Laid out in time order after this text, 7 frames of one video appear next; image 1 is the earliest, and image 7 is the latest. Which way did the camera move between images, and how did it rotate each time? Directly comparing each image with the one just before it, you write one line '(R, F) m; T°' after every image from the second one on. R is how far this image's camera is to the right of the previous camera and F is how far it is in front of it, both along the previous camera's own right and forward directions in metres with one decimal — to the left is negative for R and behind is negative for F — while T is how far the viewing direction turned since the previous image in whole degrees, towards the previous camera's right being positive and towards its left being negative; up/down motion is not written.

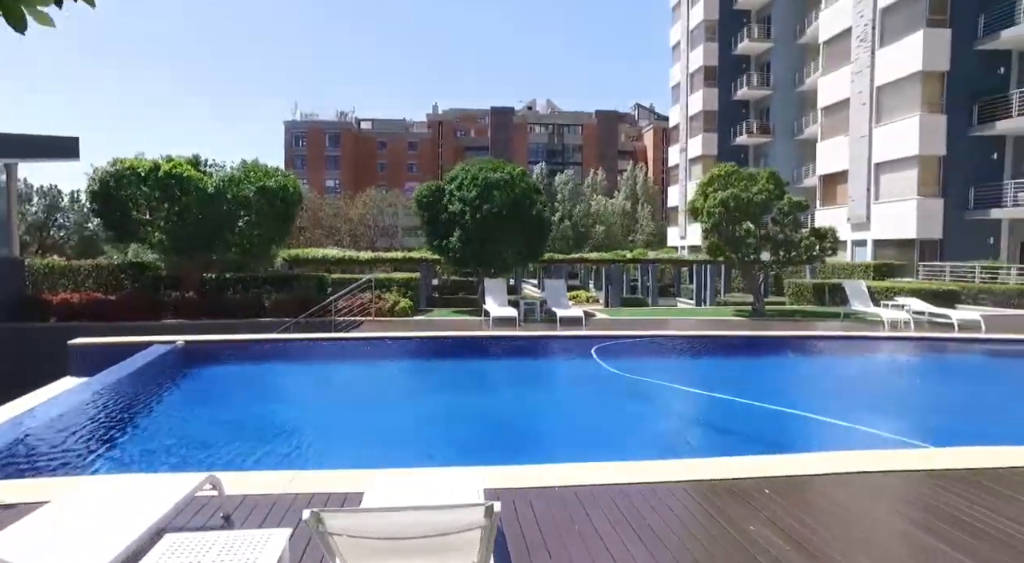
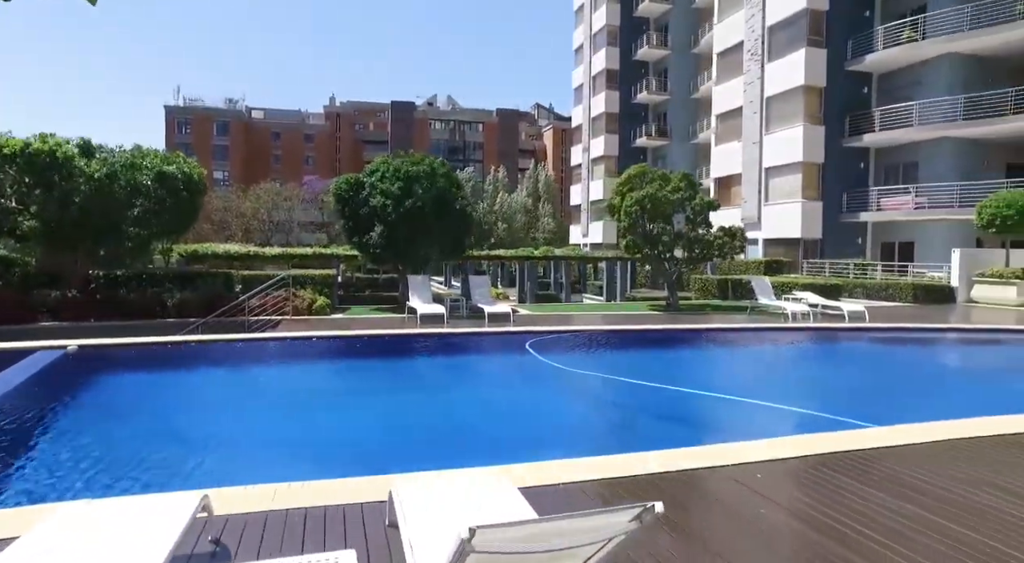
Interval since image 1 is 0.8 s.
(-1.0, +0.2) m; +10°
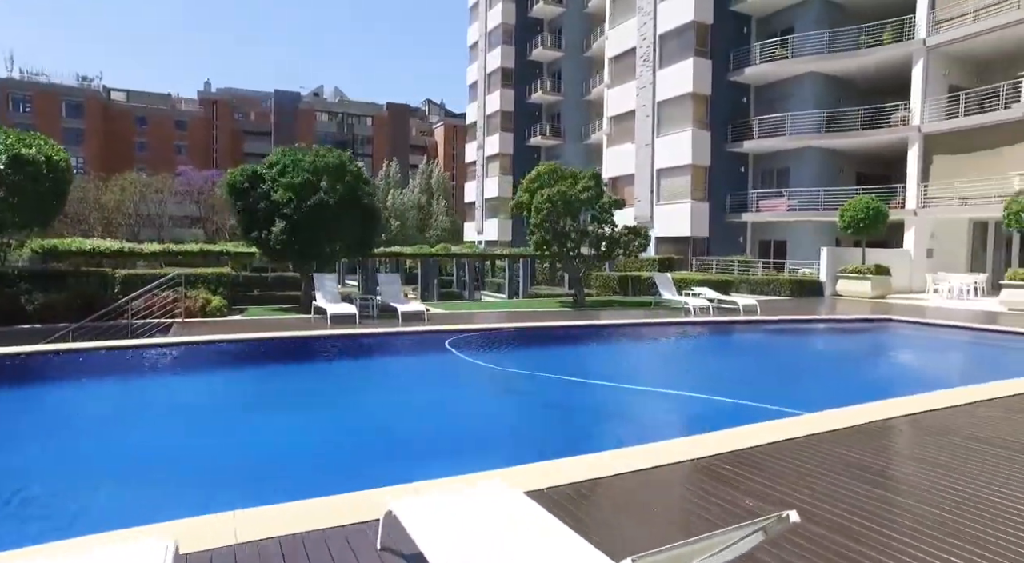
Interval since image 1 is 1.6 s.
(-0.8, +0.3) m; +11°
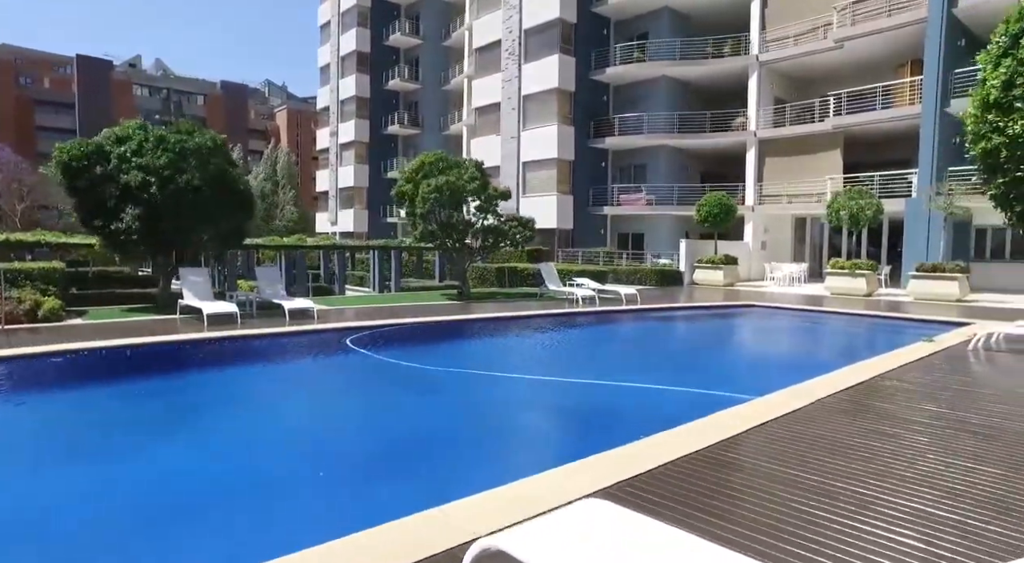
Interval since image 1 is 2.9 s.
(-1.5, +0.6) m; +15°
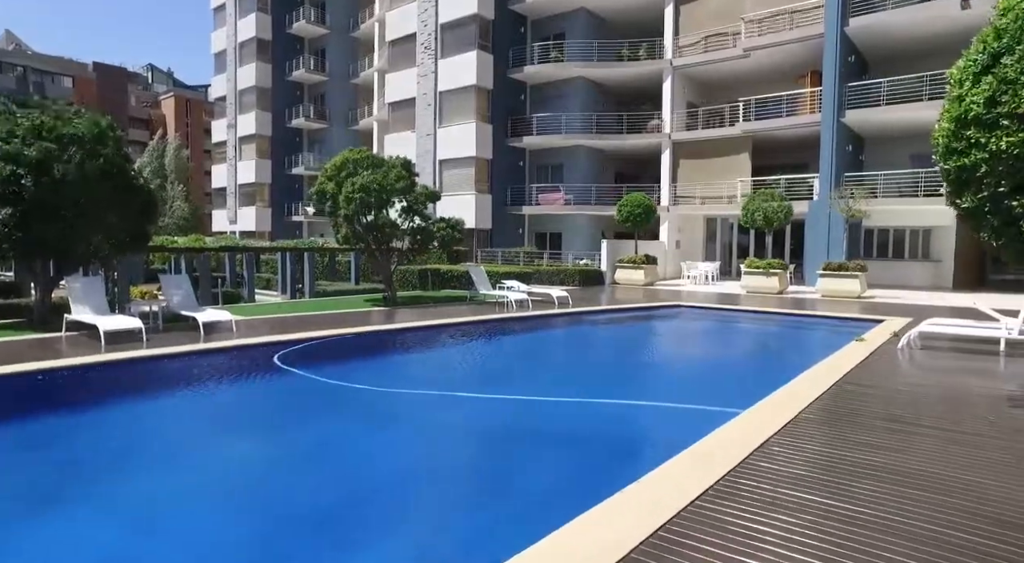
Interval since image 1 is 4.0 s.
(-0.9, +0.6) m; +9°
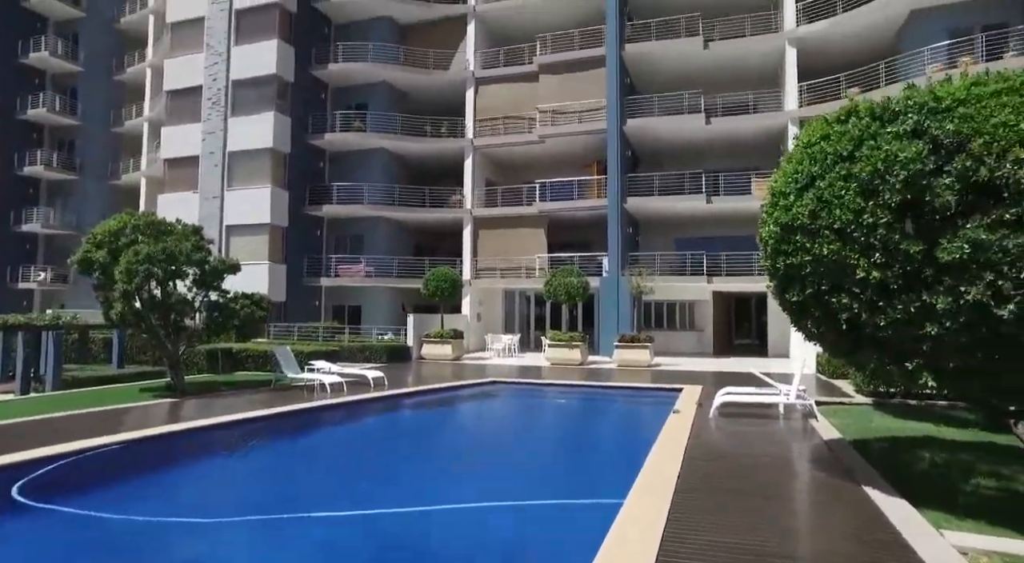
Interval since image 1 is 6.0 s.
(-1.0, +0.7) m; +20°
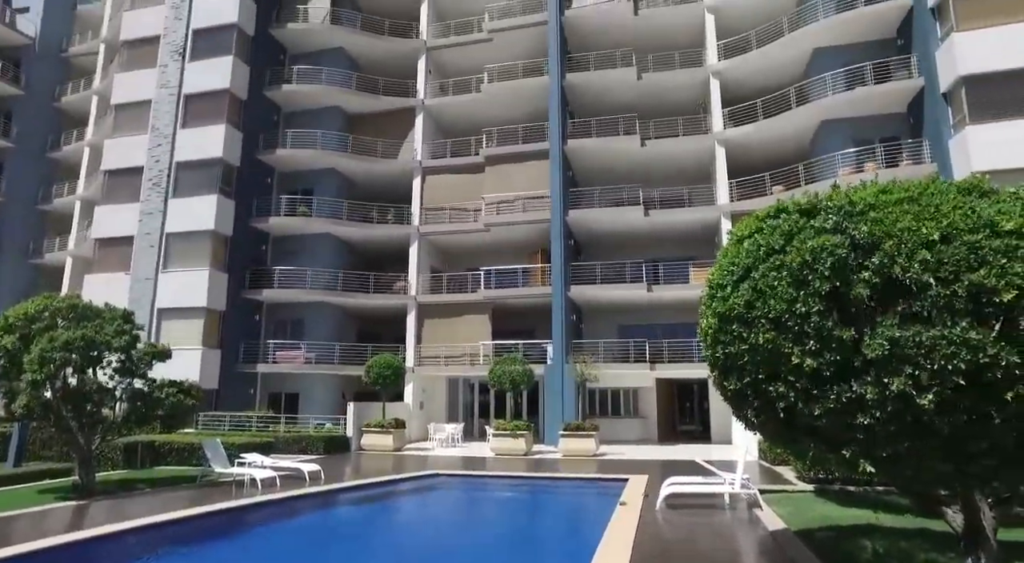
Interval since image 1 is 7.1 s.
(-0.1, 0.0) m; +5°
